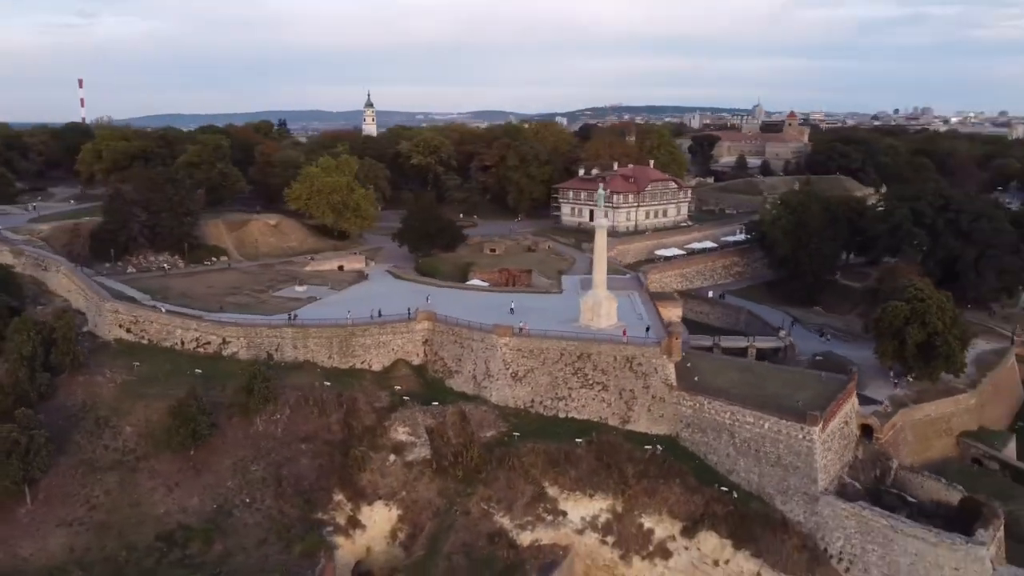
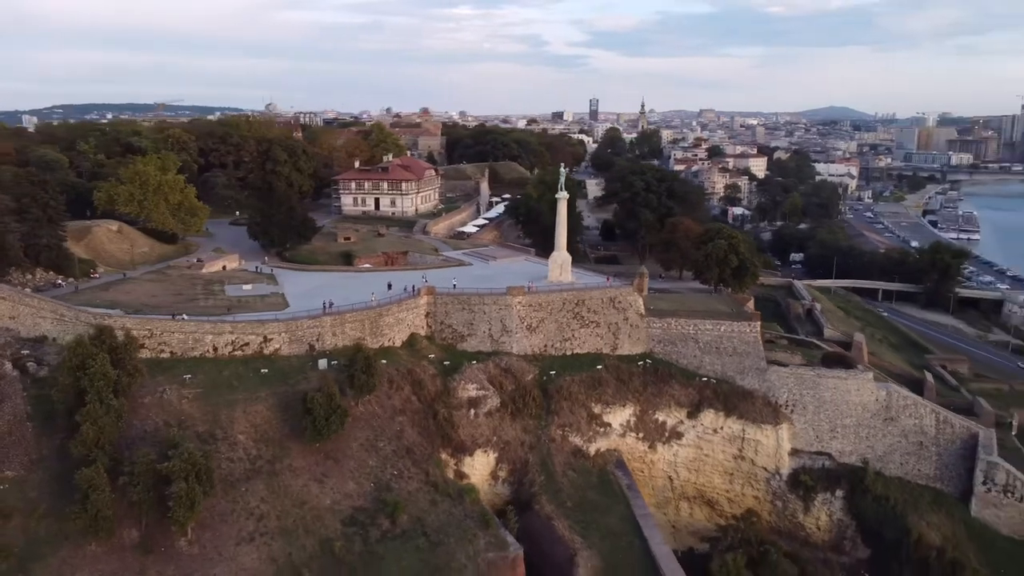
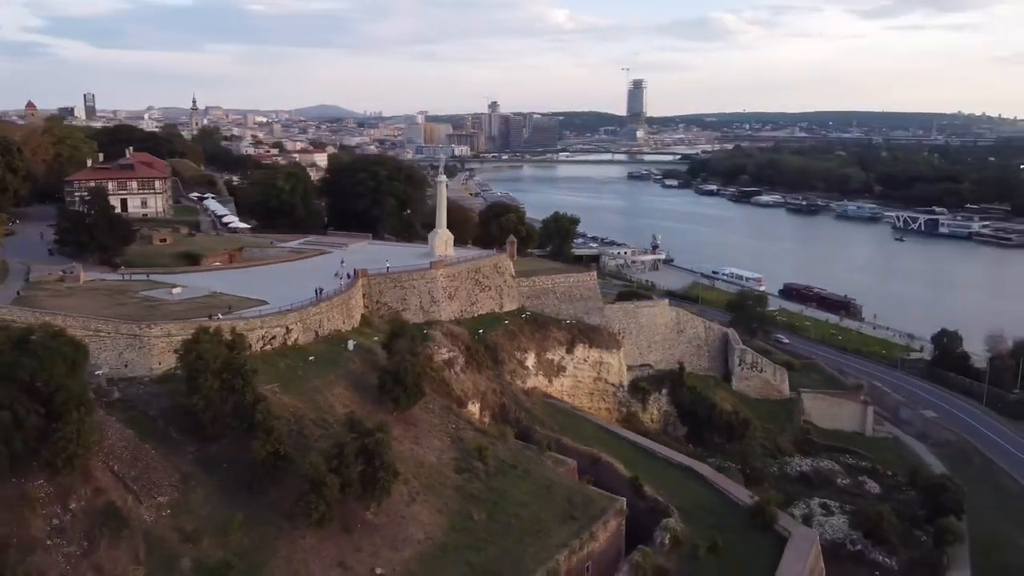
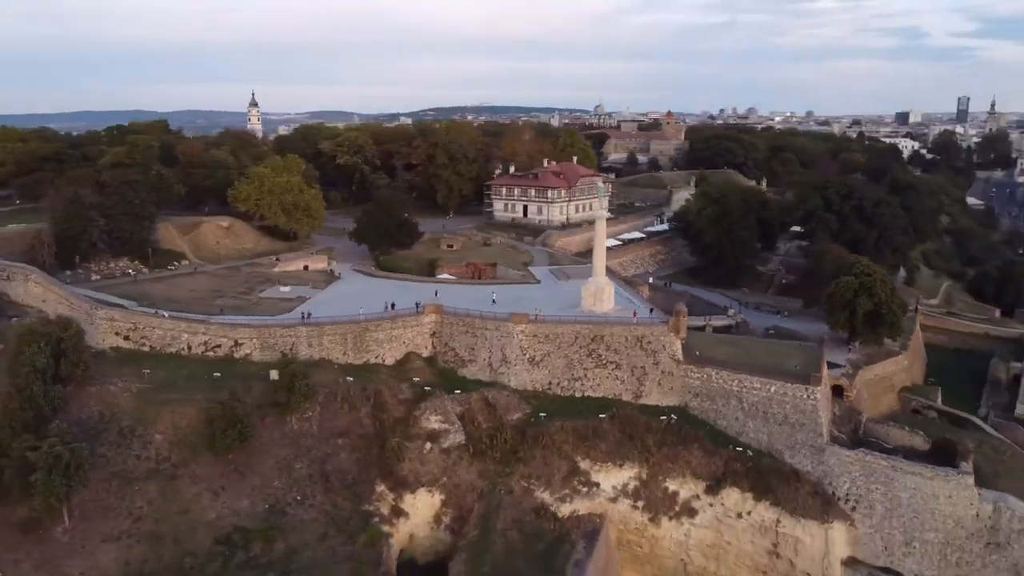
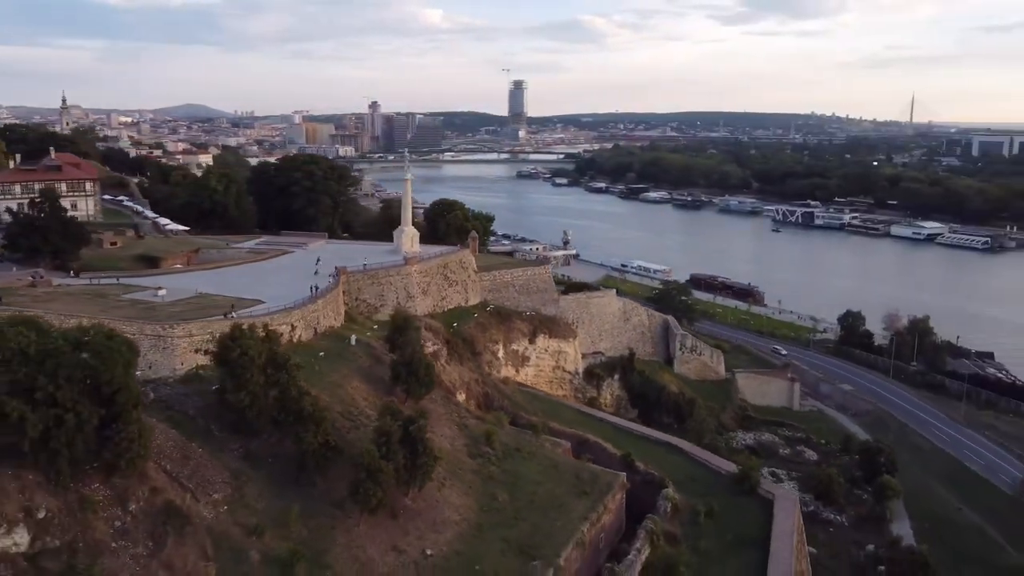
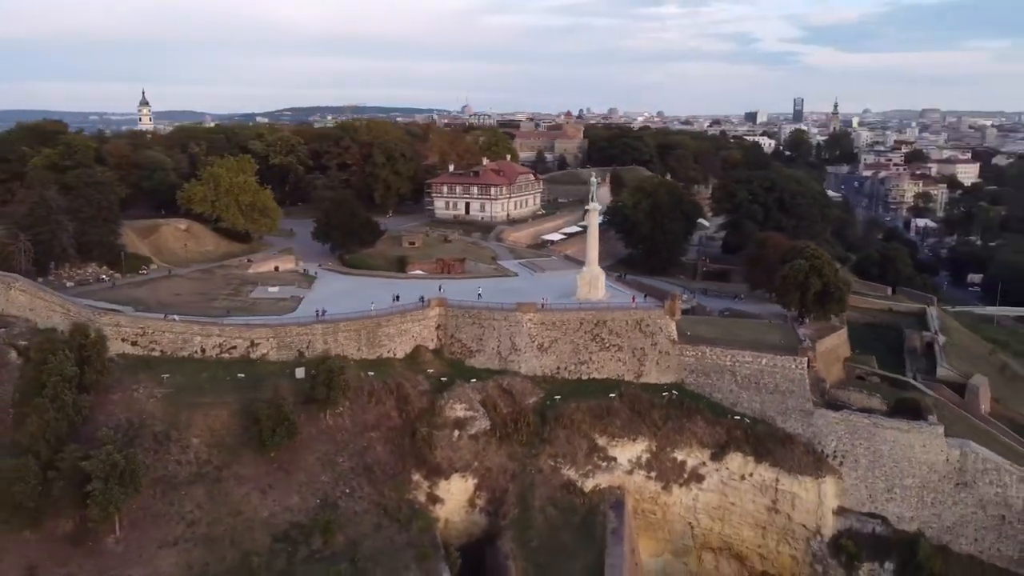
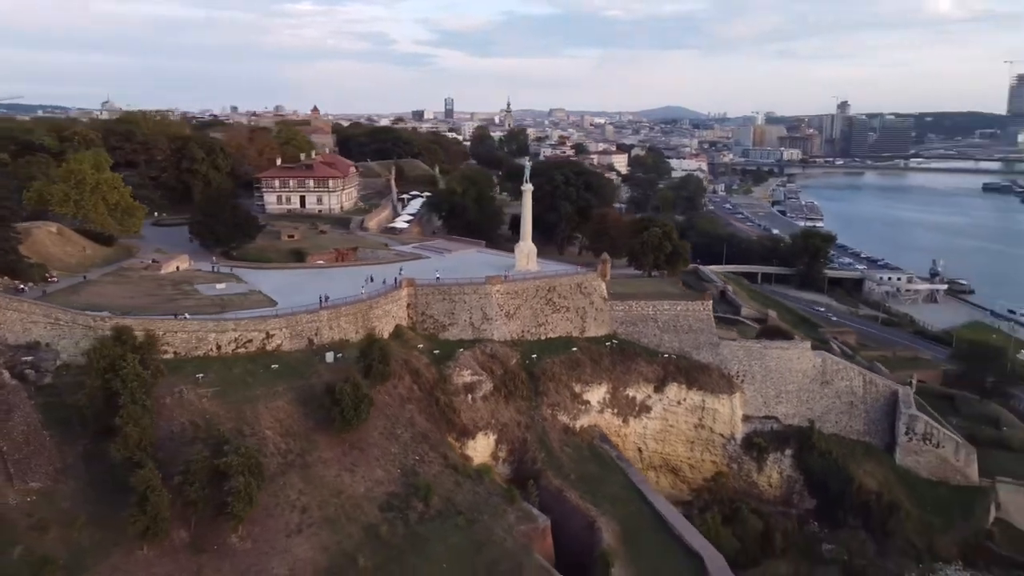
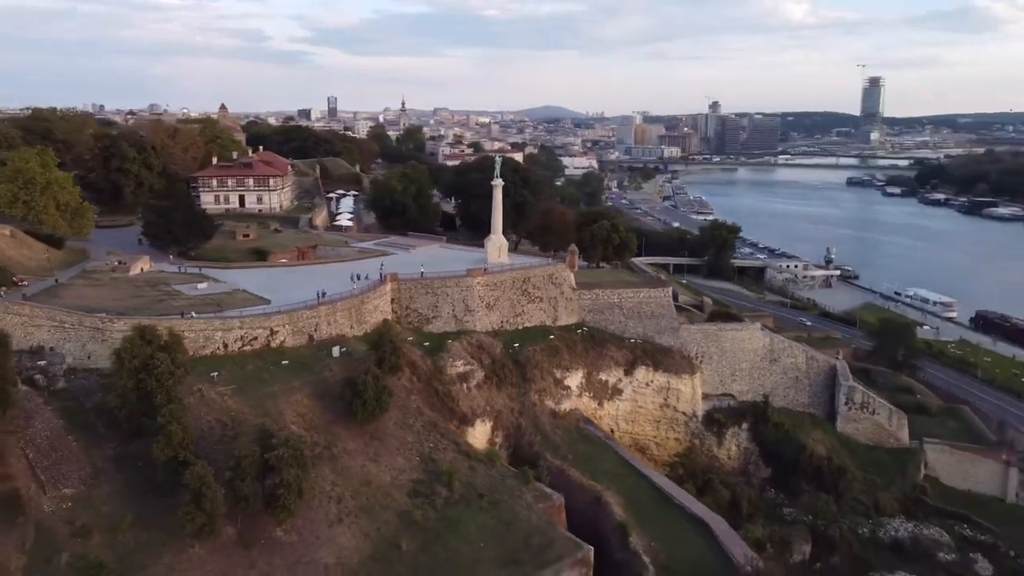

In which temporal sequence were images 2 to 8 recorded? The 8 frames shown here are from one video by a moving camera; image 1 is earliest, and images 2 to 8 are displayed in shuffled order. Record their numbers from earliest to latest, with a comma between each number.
4, 6, 2, 7, 8, 3, 5
